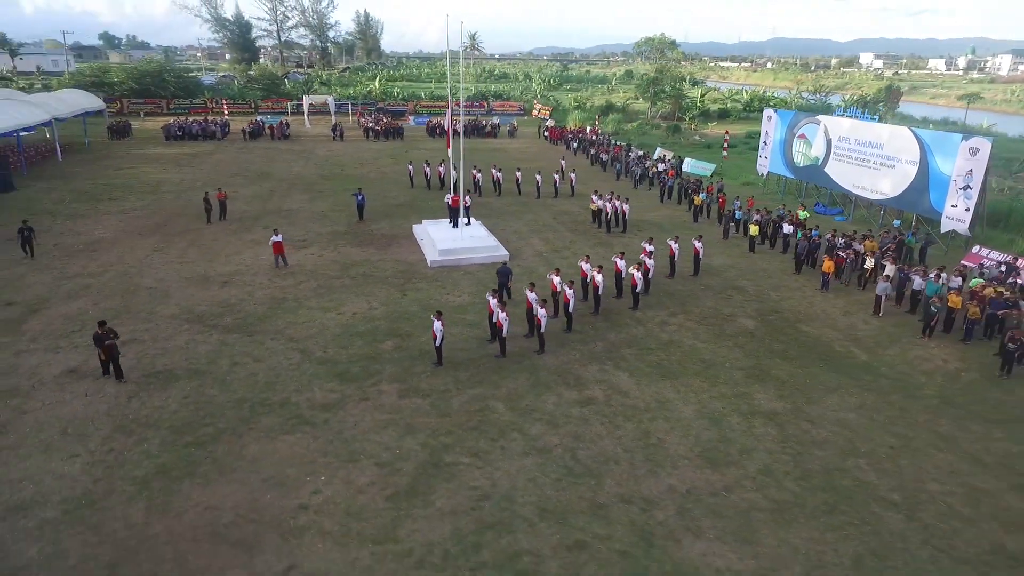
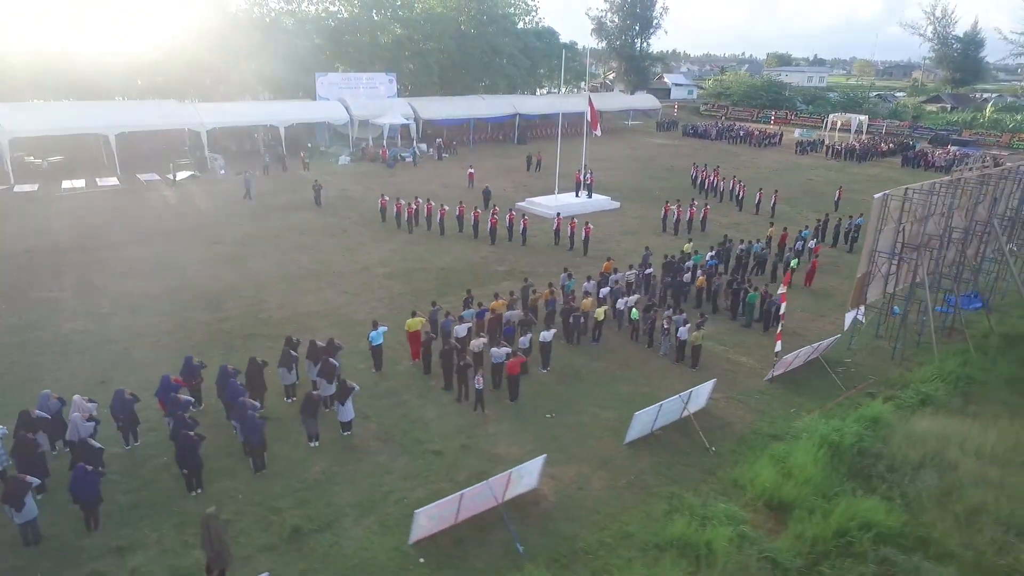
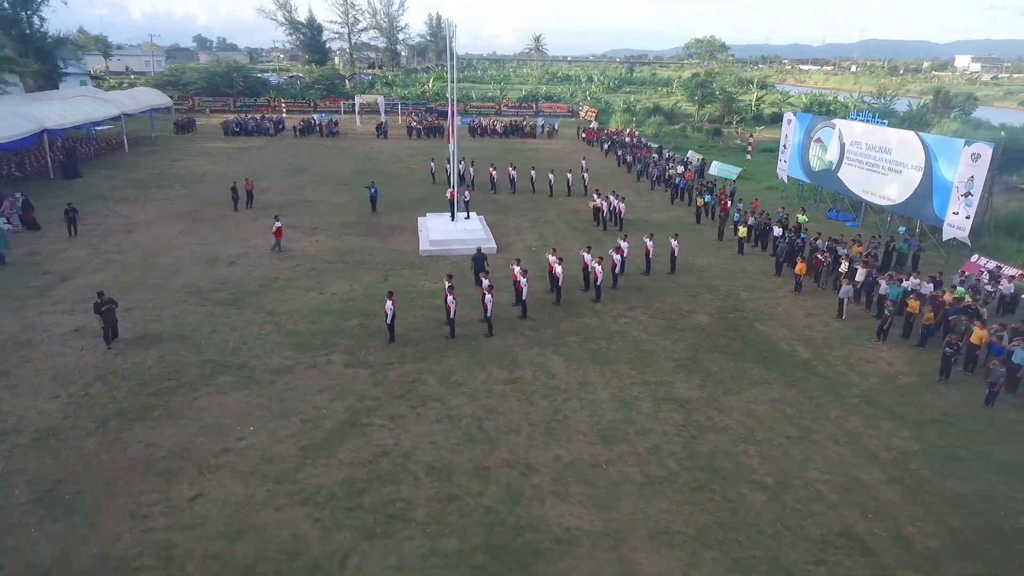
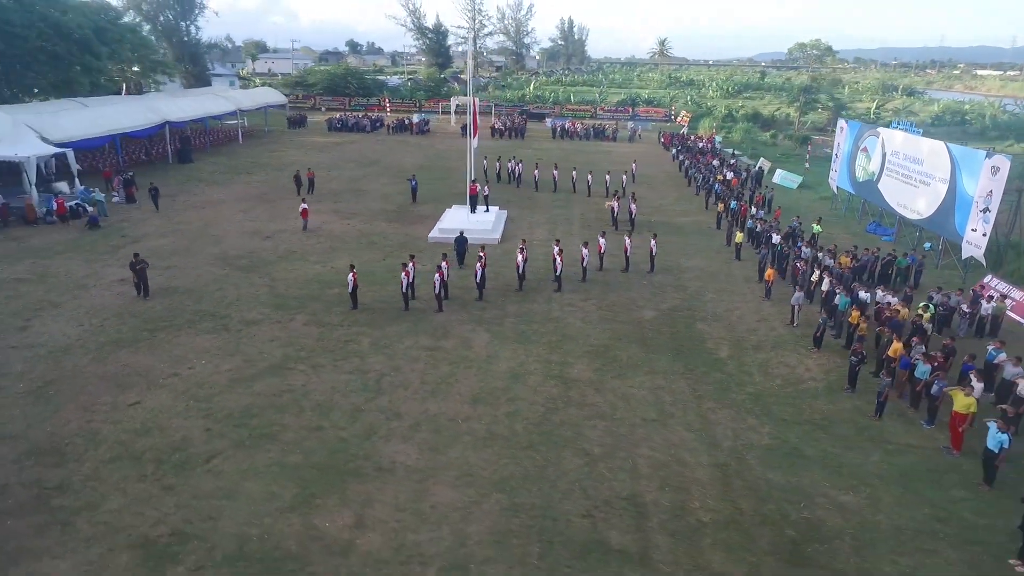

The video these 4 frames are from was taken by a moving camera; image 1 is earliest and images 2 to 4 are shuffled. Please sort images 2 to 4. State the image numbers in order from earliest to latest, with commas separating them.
3, 4, 2
